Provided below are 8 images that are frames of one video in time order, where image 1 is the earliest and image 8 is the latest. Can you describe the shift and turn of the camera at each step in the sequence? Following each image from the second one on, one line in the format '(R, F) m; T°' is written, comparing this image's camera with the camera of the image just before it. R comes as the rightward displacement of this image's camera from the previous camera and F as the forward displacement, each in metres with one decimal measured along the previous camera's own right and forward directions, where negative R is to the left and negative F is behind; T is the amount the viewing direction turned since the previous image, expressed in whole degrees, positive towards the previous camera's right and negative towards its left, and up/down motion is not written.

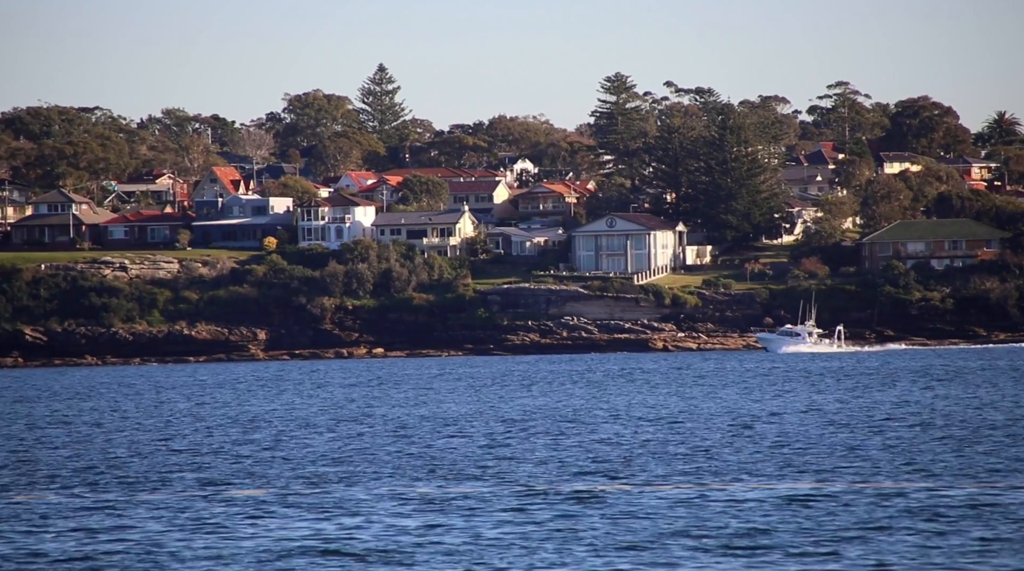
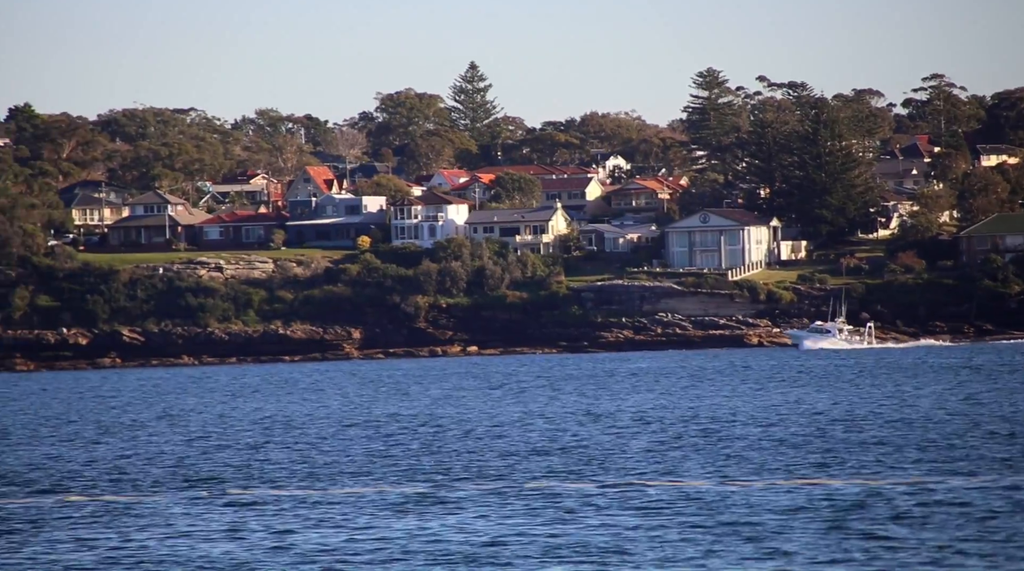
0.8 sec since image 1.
(0.0, +0.8) m; -3°
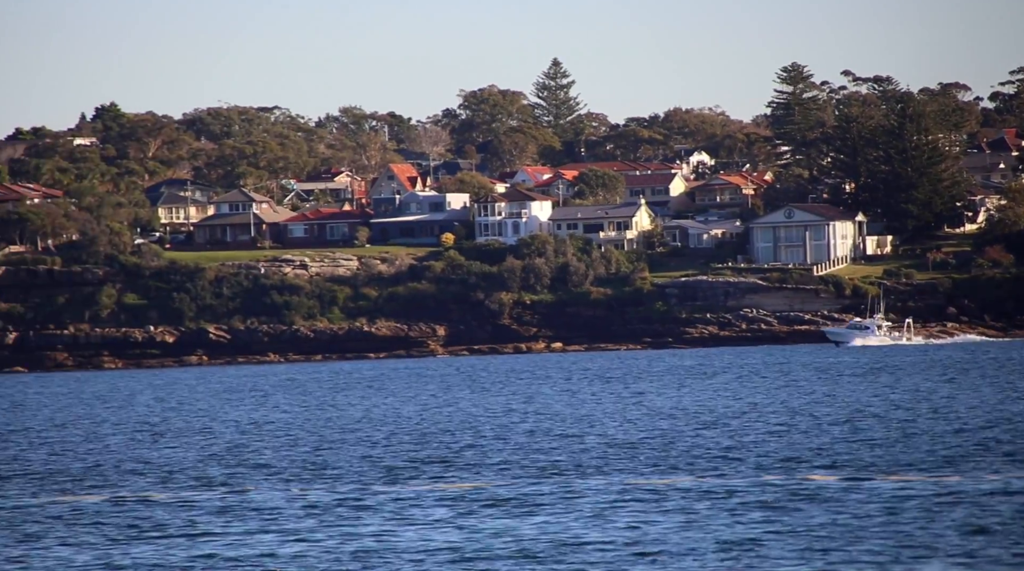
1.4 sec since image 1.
(0.0, +0.8) m; -3°
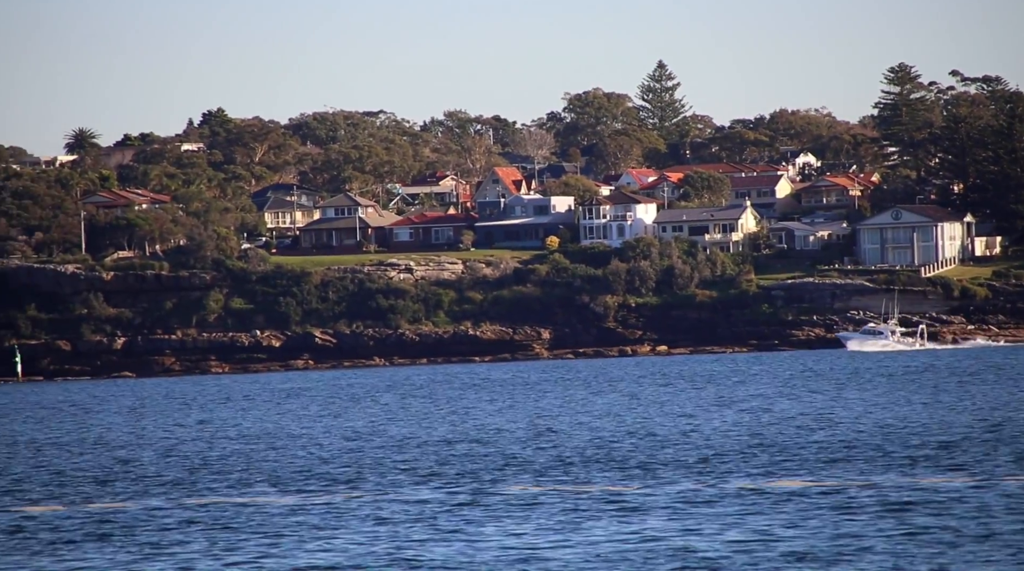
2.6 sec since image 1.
(-0.1, +1.0) m; -4°
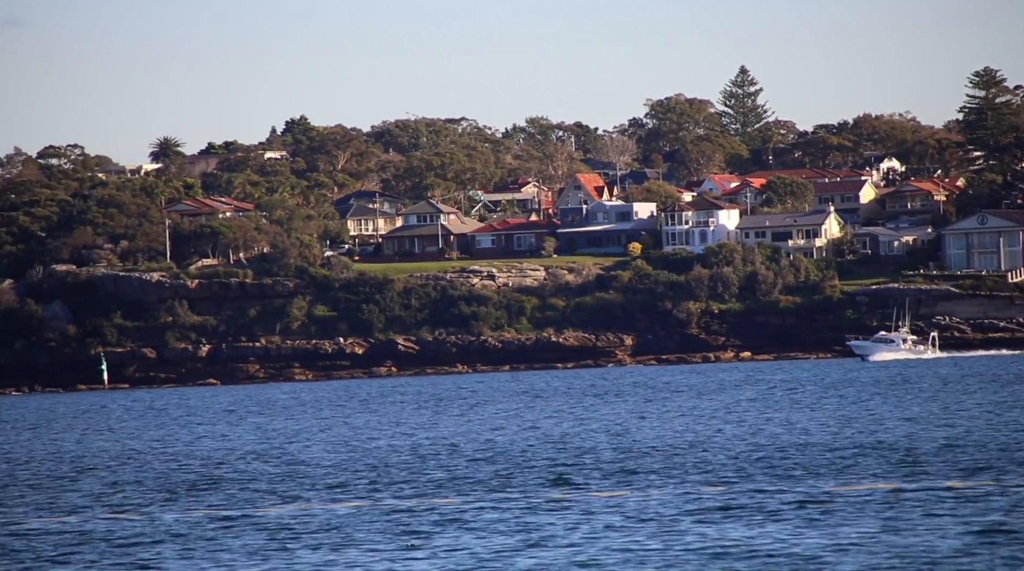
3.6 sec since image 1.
(0.0, +0.5) m; -3°
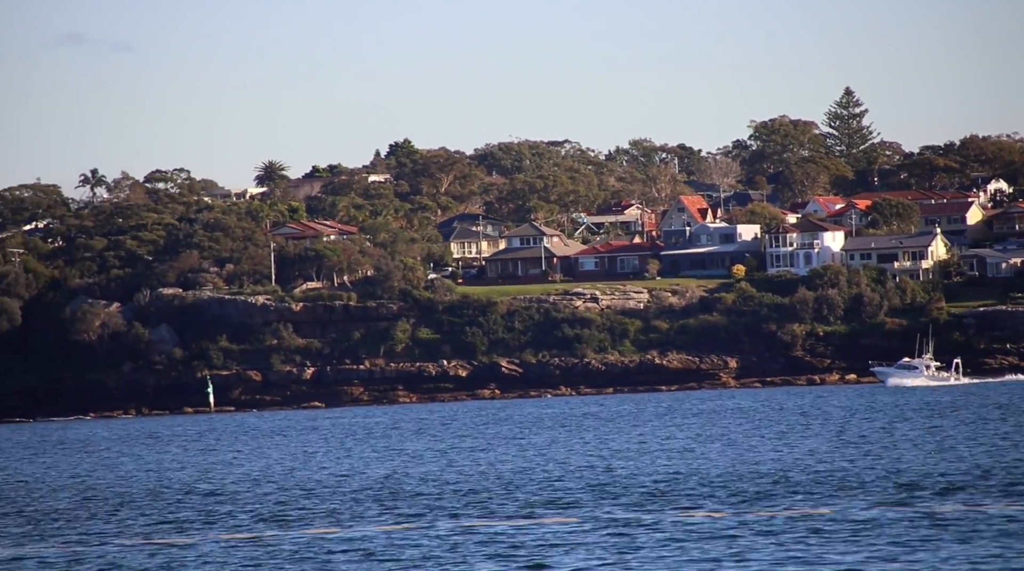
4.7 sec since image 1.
(0.0, +0.5) m; -4°
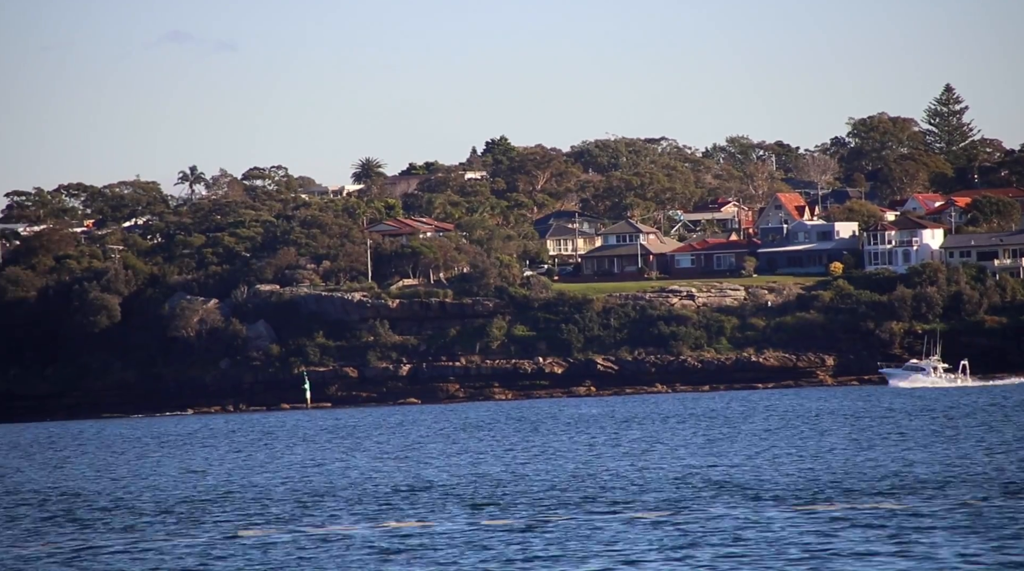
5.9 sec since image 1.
(0.0, +0.4) m; -3°
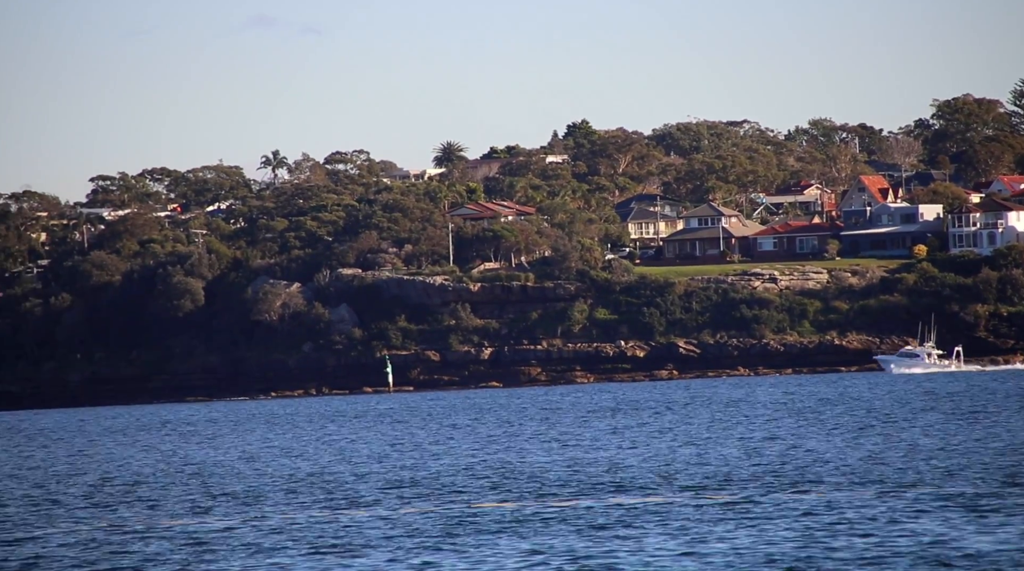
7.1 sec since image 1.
(0.0, +0.3) m; -3°
